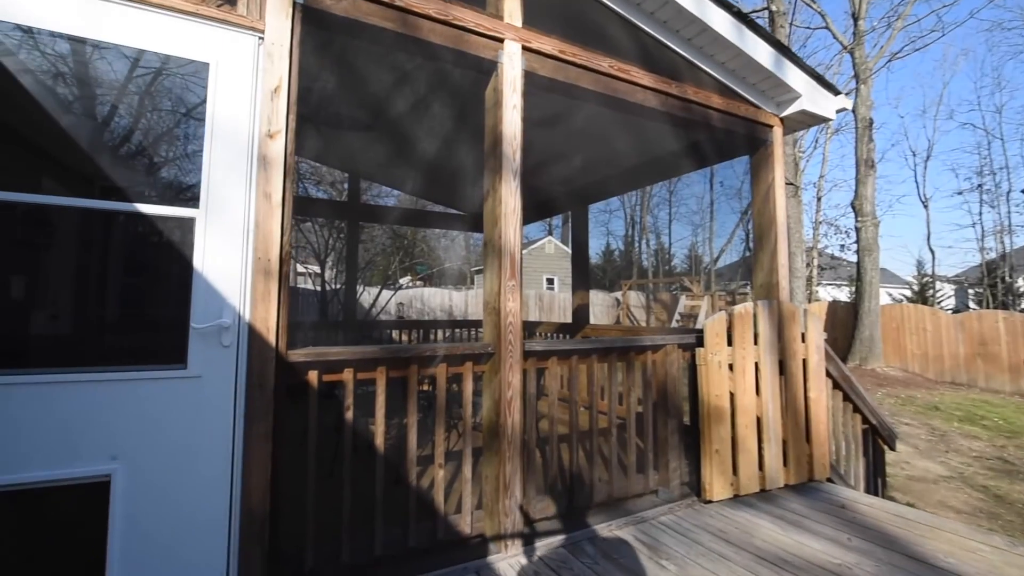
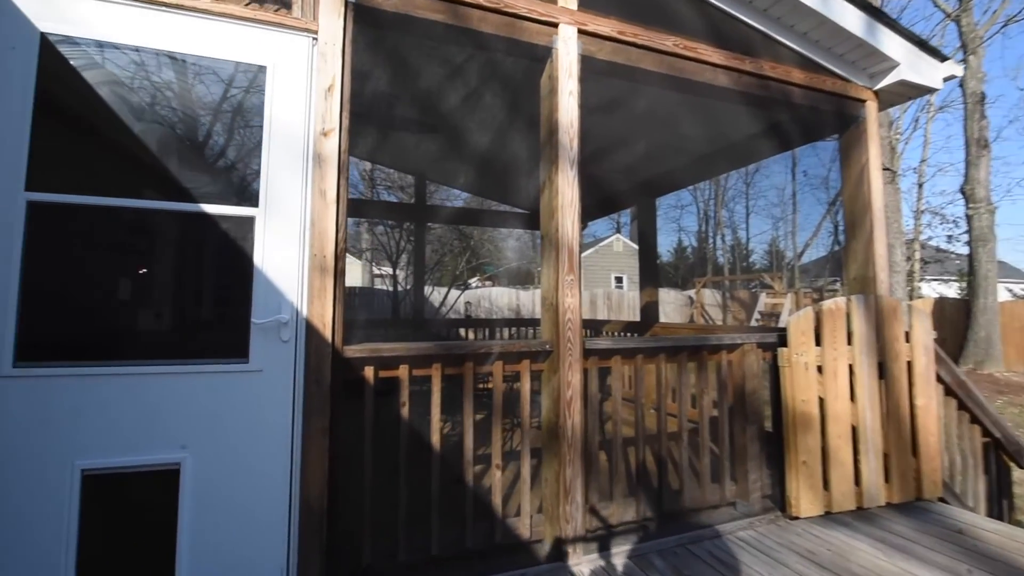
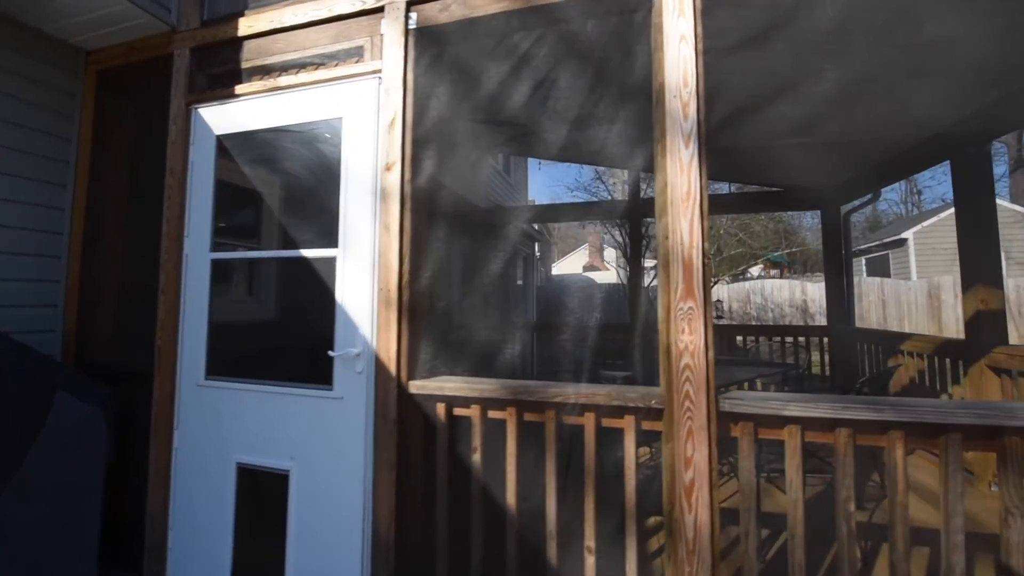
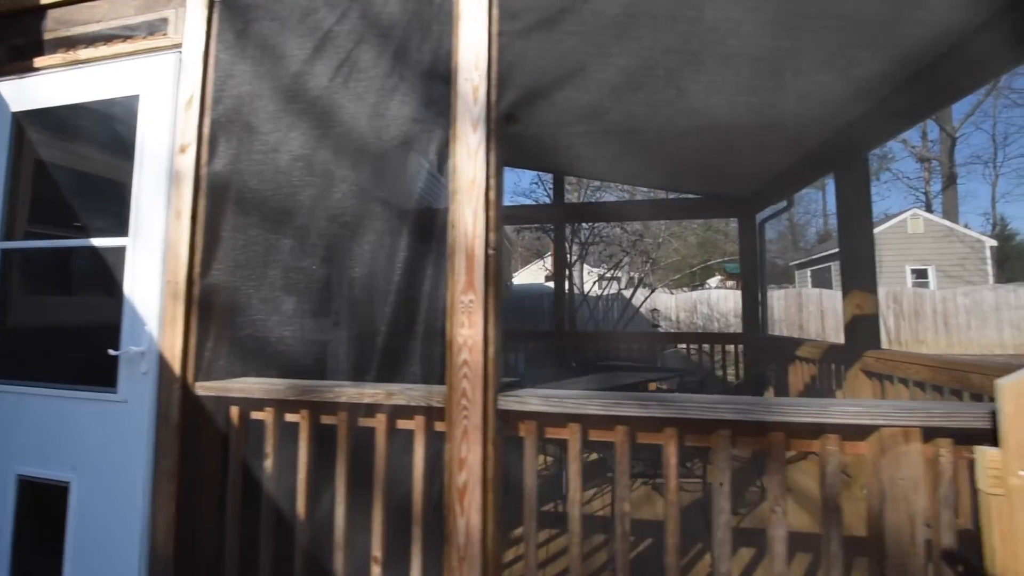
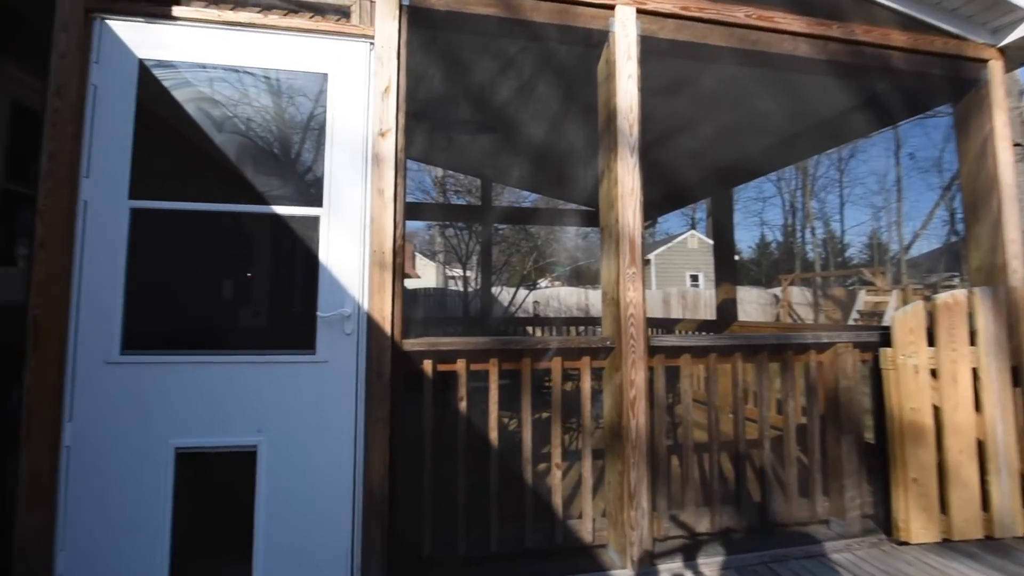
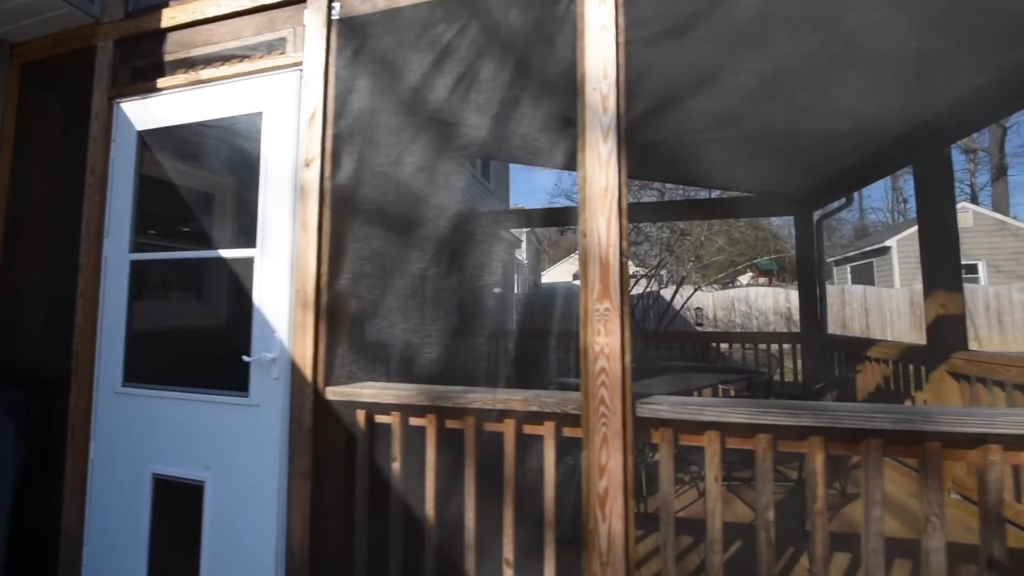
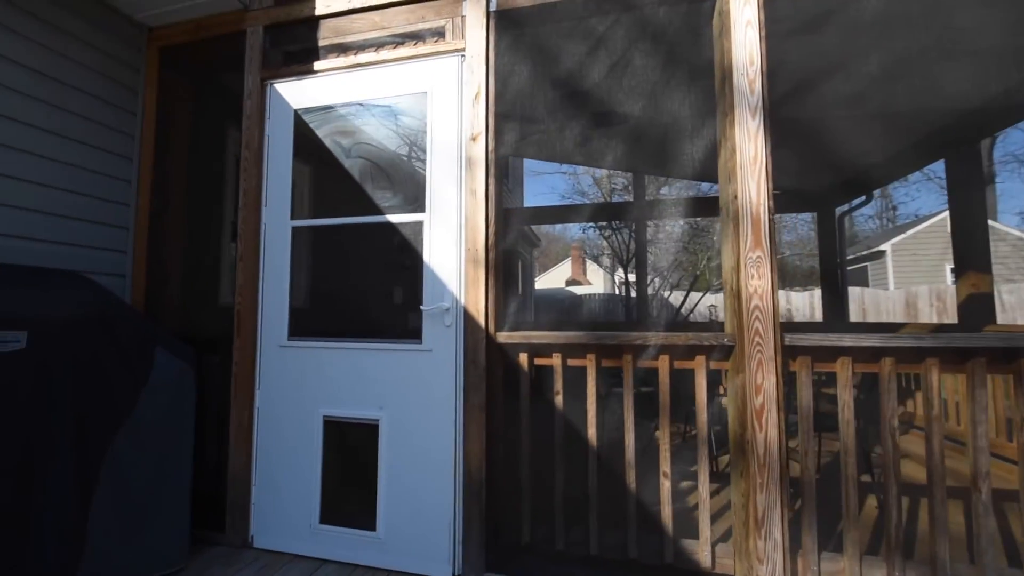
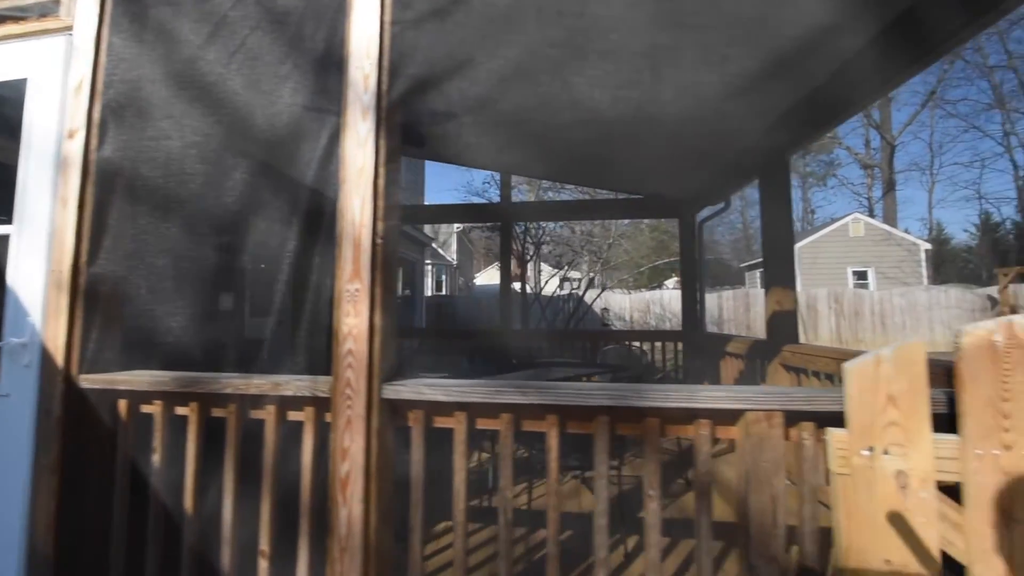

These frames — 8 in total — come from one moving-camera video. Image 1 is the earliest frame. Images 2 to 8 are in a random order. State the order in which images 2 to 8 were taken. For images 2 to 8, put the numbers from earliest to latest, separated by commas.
2, 5, 7, 3, 6, 4, 8
